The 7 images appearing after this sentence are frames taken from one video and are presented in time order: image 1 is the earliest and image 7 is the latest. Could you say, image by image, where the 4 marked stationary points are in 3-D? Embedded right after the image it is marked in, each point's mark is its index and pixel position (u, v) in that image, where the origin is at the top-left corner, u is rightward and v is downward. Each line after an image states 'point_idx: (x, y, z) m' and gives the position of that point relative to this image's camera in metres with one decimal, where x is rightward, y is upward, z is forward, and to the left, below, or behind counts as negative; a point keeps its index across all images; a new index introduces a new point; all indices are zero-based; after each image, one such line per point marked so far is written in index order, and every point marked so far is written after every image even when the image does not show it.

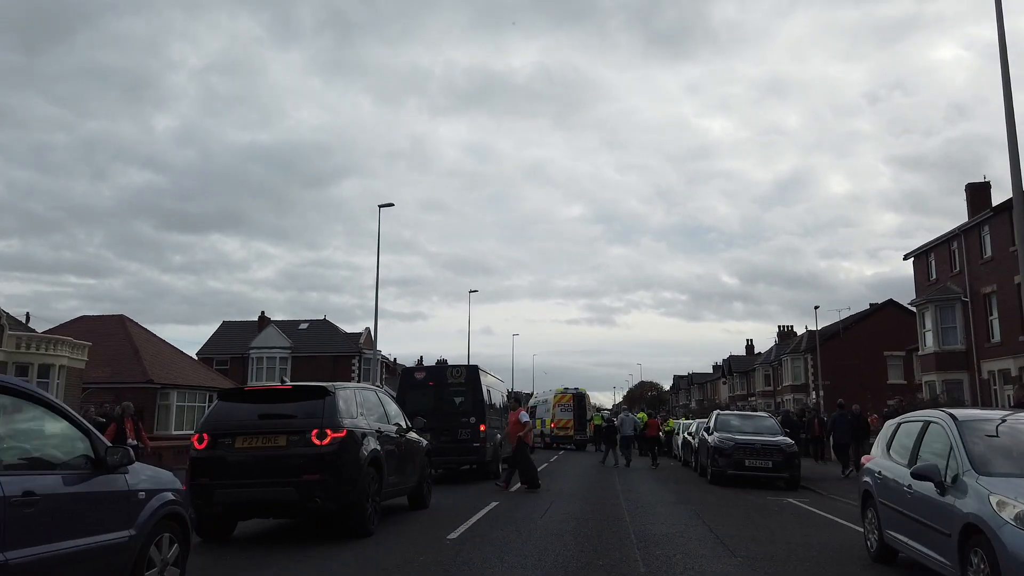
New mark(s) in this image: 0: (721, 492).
0: (+4.2, -4.1, +16.3) m
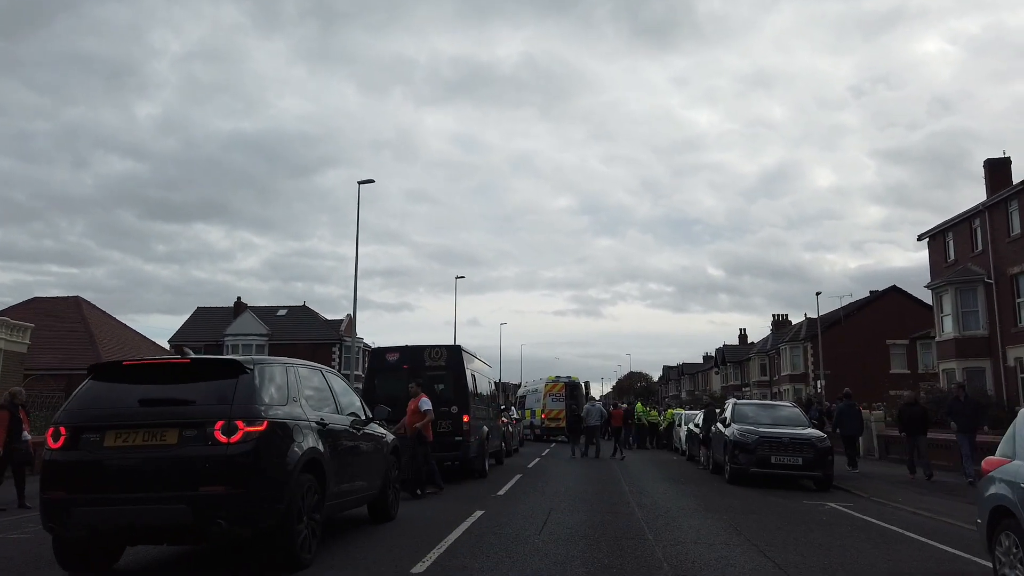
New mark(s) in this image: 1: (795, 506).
0: (+4.0, -3.6, +13.9) m
1: (+4.3, -3.3, +12.3) m
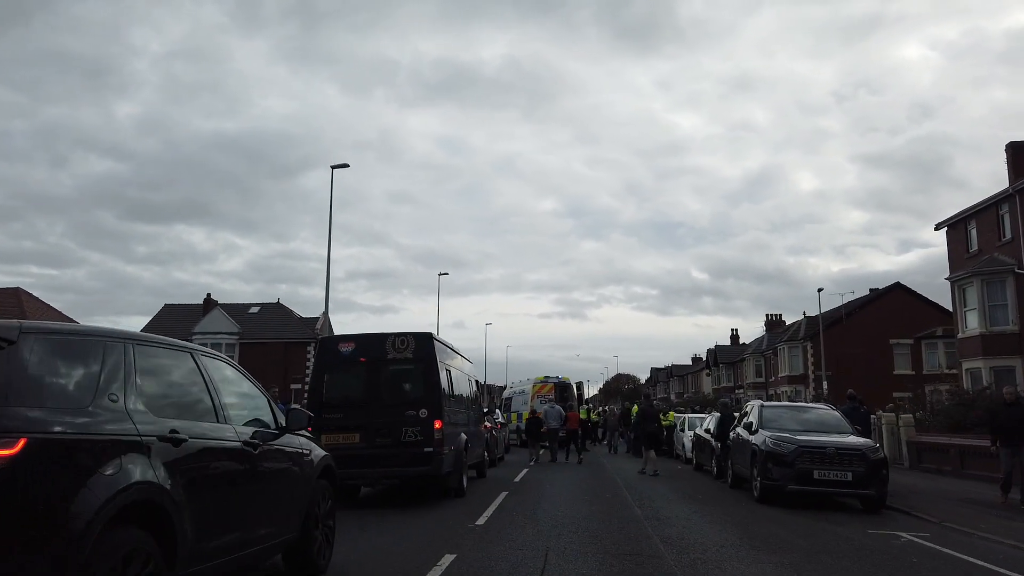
0: (+3.8, -3.2, +11.1) m
1: (+4.1, -3.0, +9.6) m
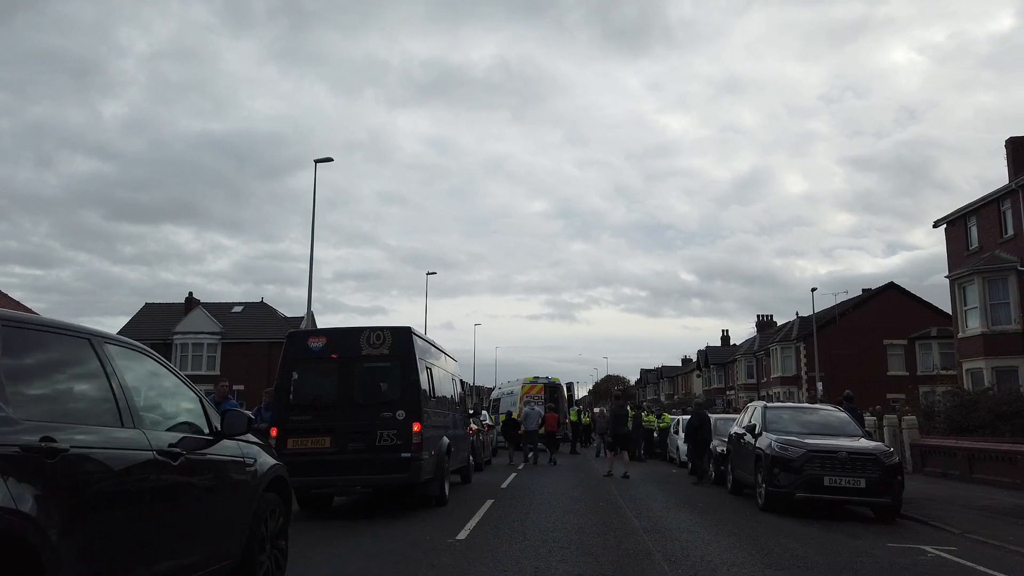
0: (+3.6, -3.1, +10.2) m
1: (+4.0, -2.8, +8.7) m
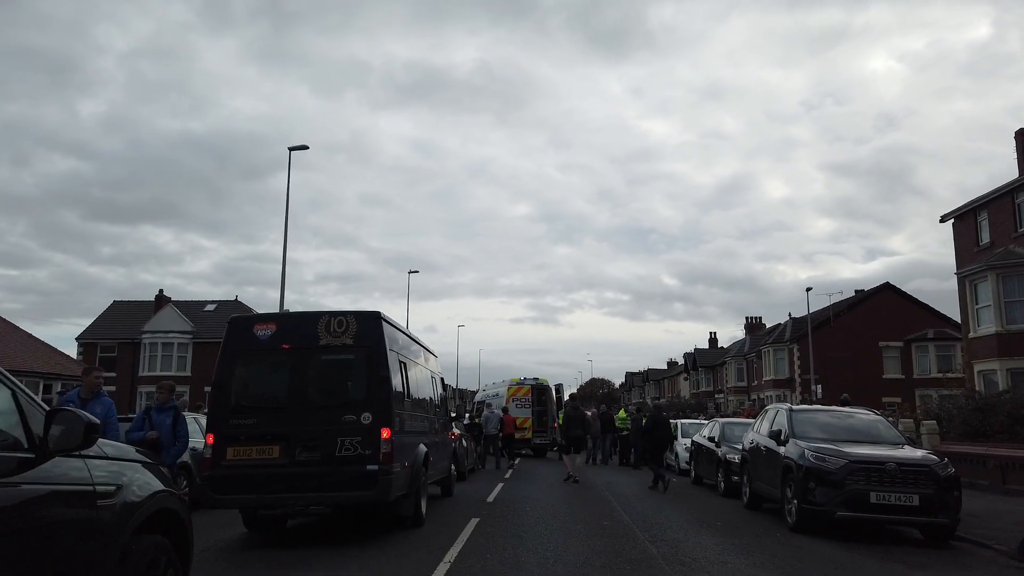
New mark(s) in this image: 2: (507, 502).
0: (+3.5, -2.9, +8.5) m
1: (+3.9, -2.6, +6.9) m
2: (-0.1, -3.4, +12.9) m
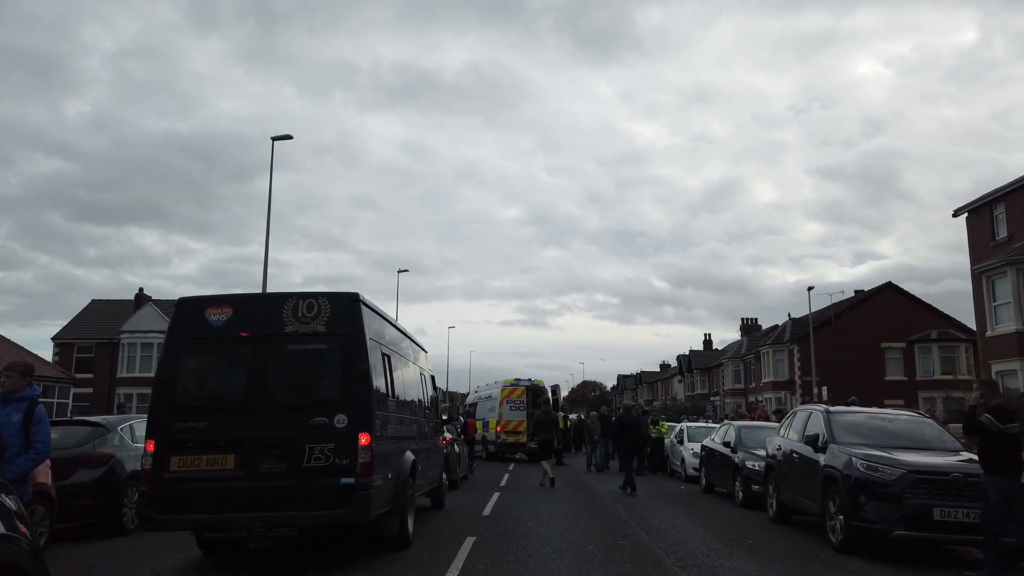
0: (+3.6, -2.7, +7.1) m
1: (+4.0, -2.4, +5.6) m
2: (-0.1, -3.2, +11.5) m
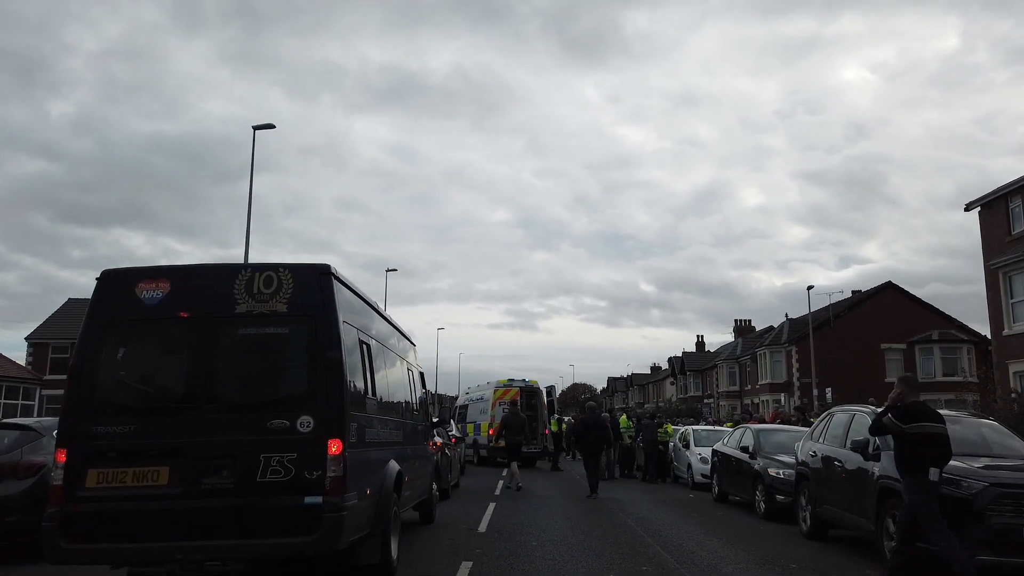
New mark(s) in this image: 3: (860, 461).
0: (+3.6, -2.5, +5.7) m
1: (+4.1, -2.2, +4.2) m
2: (-0.1, -3.0, +10.1) m
3: (+3.8, -1.9, +9.1) m
